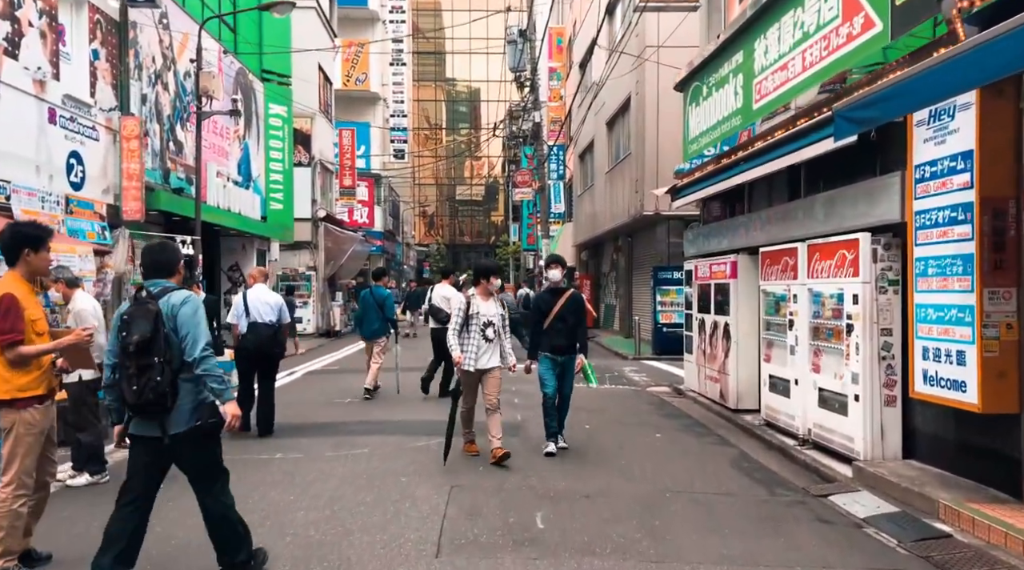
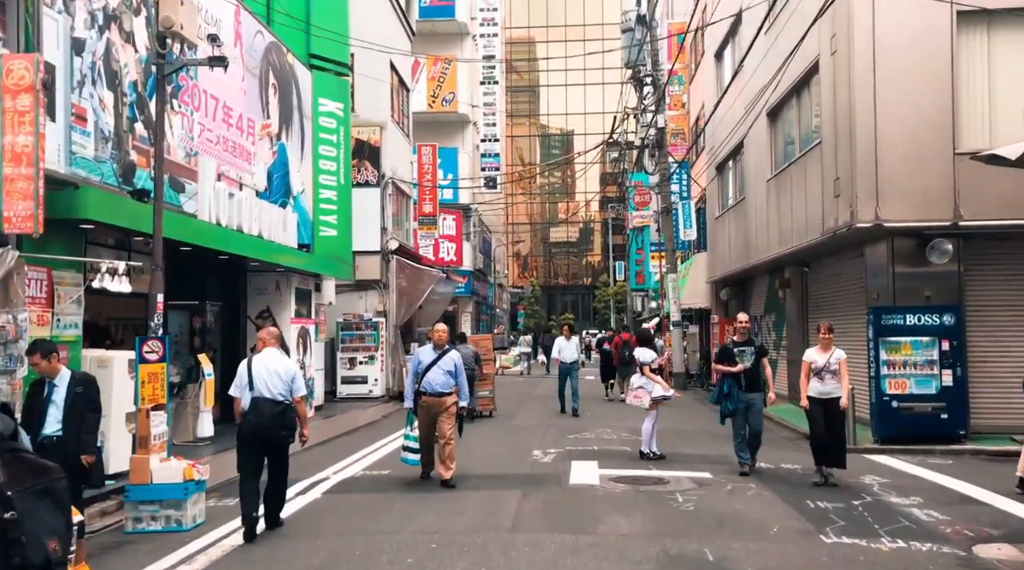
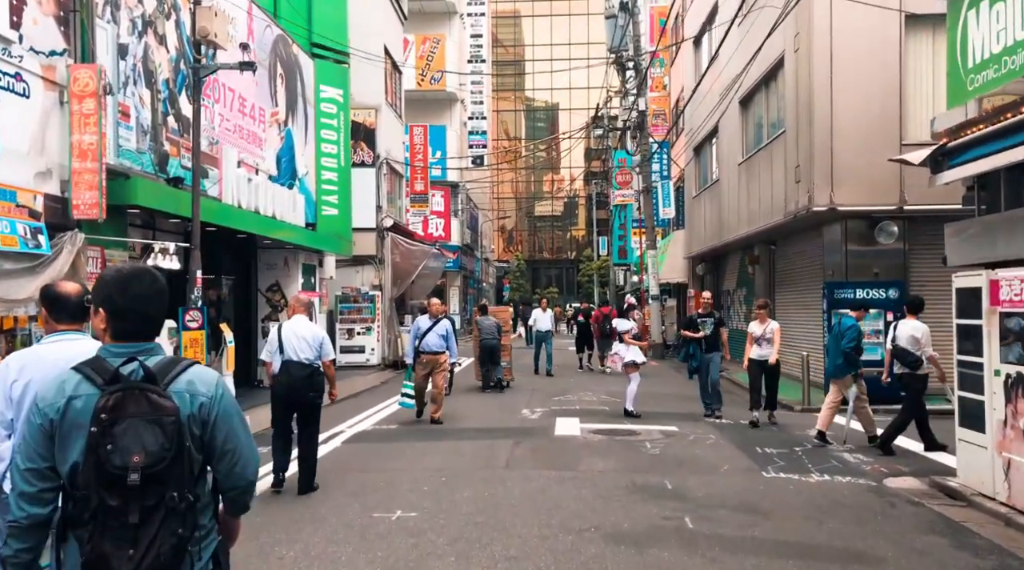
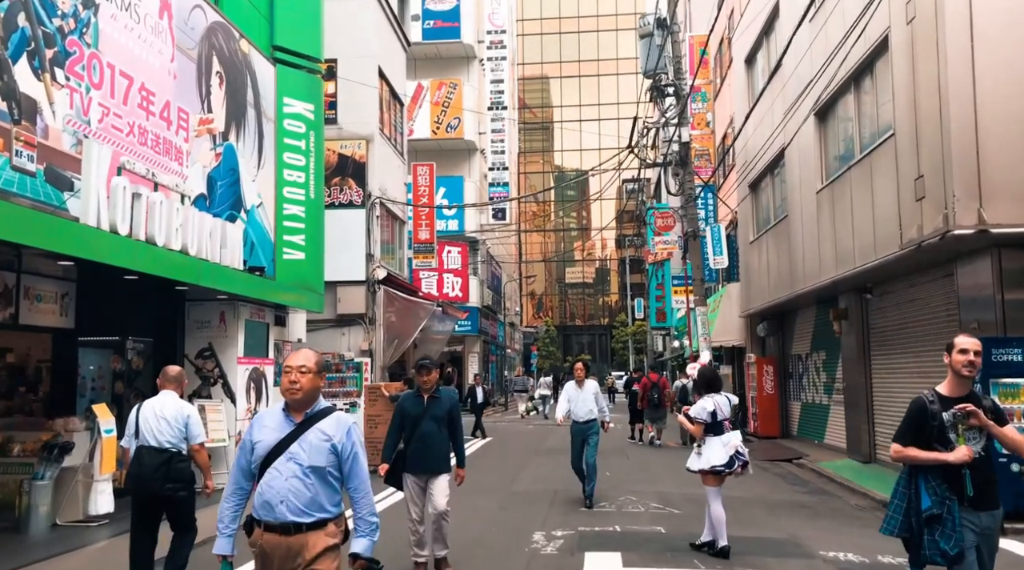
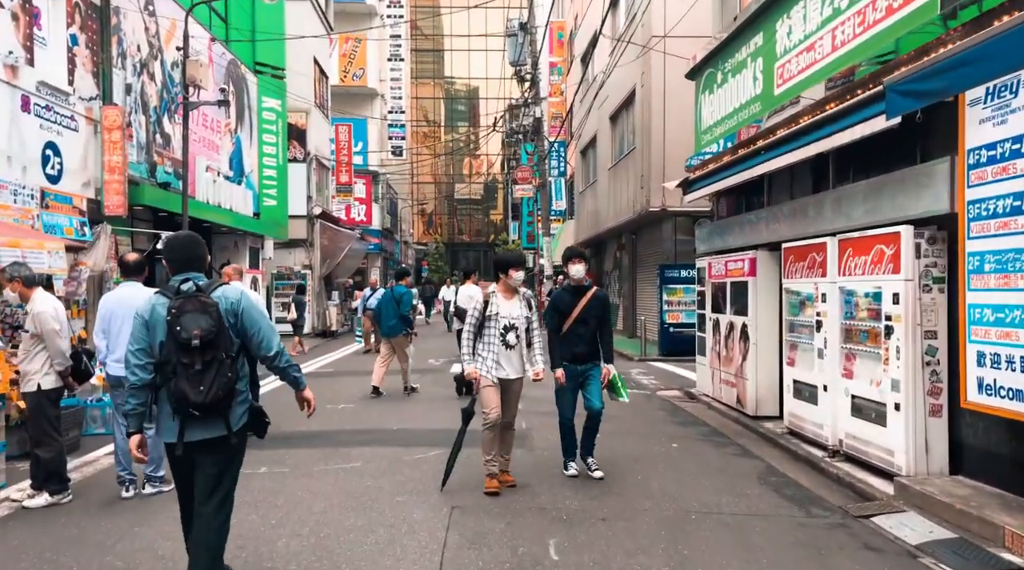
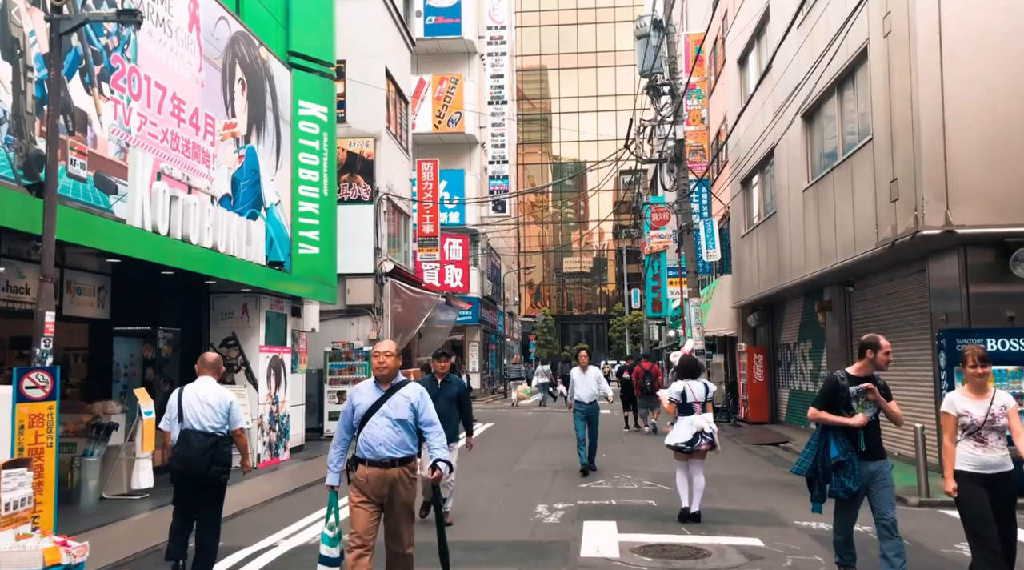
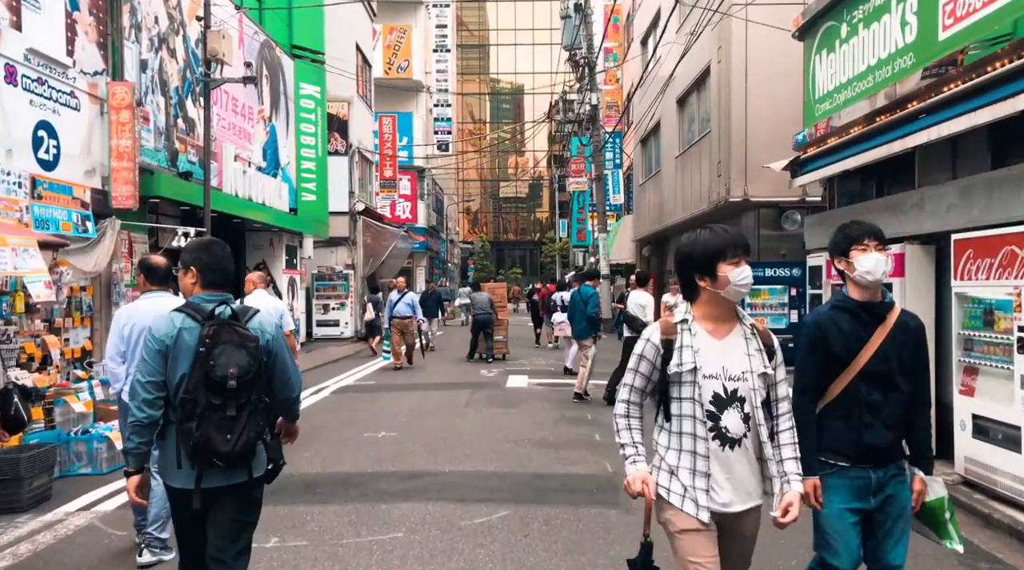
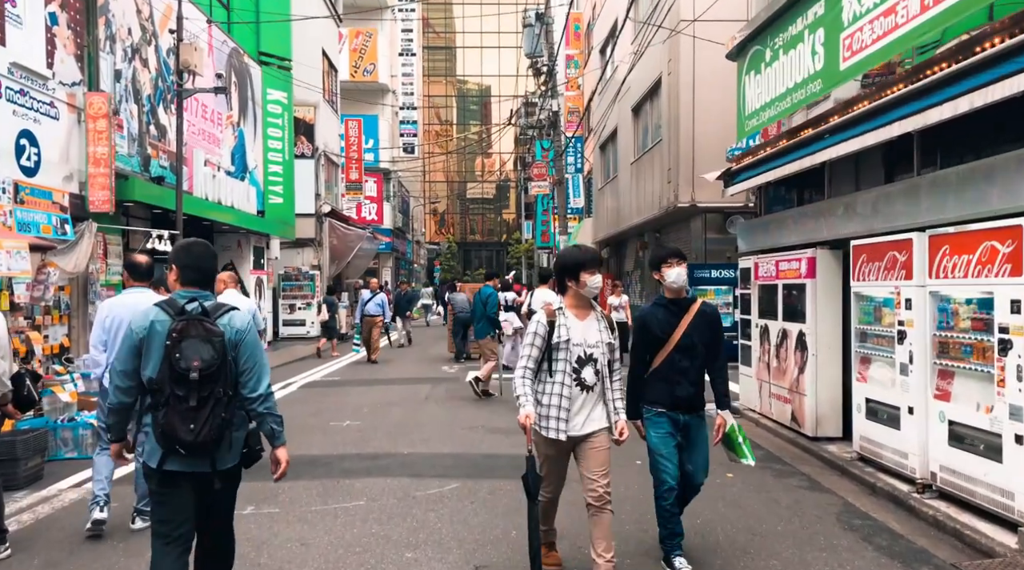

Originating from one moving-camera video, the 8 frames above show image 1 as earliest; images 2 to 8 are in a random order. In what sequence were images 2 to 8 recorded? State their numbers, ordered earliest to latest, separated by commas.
5, 8, 7, 3, 2, 6, 4
